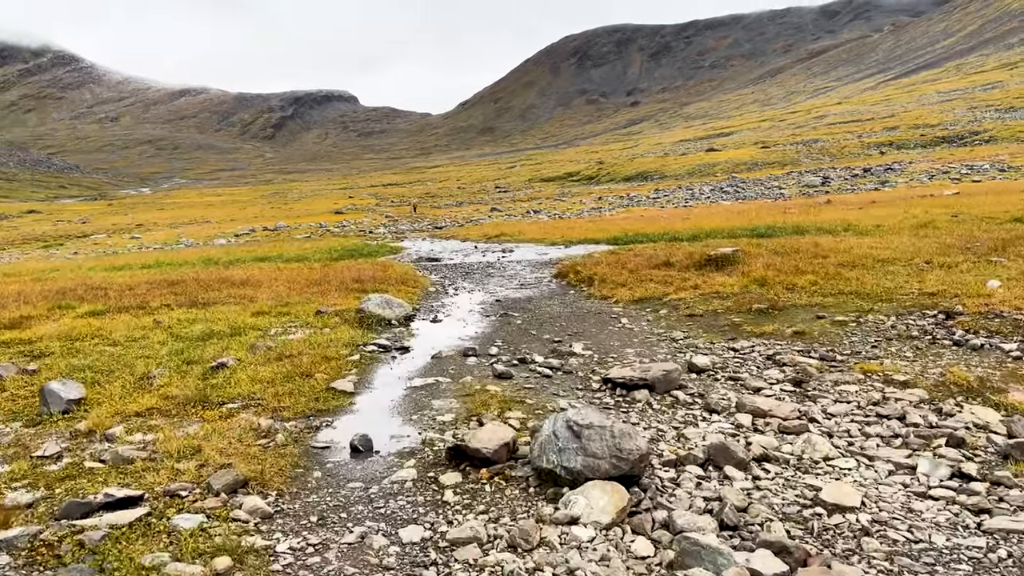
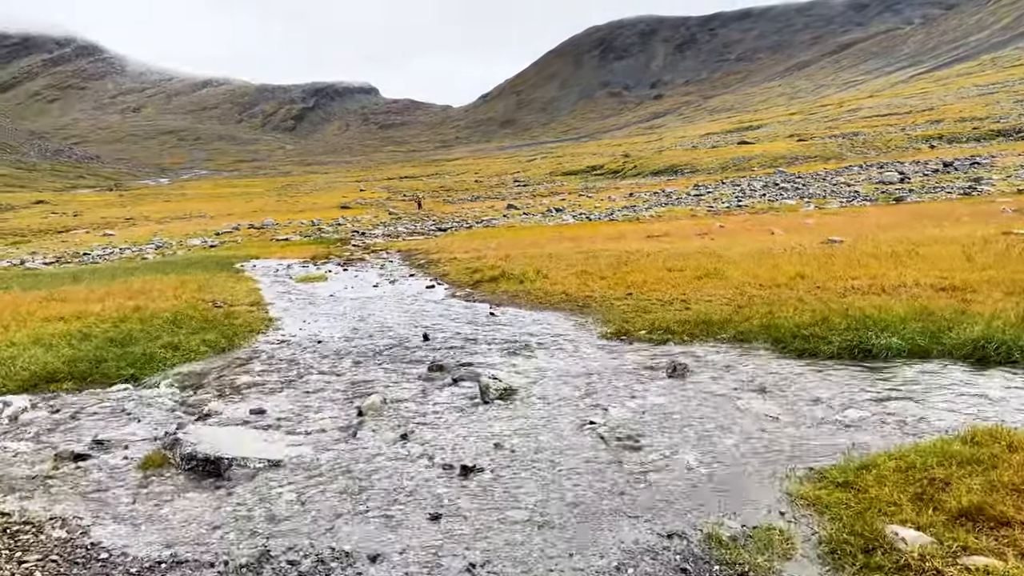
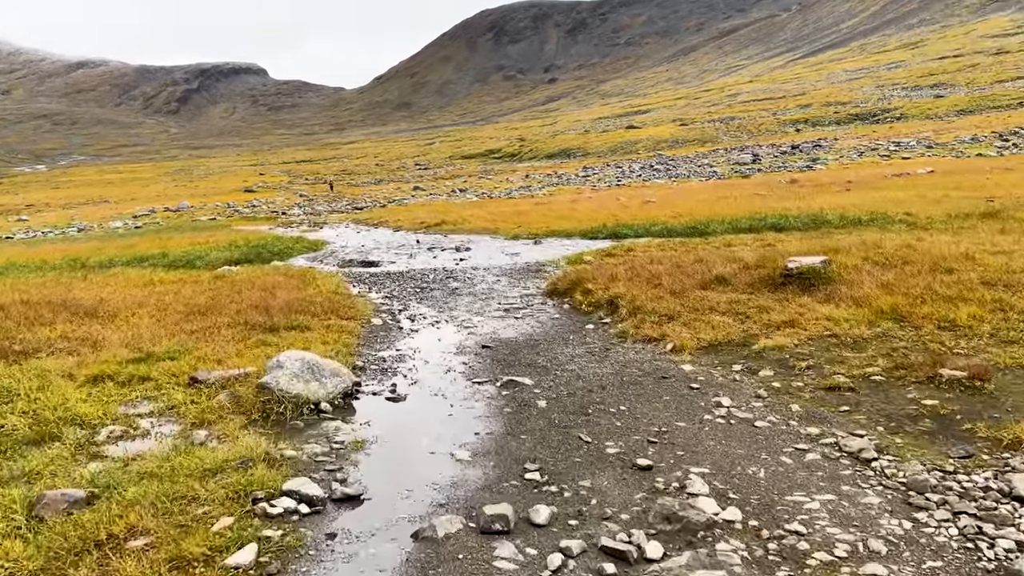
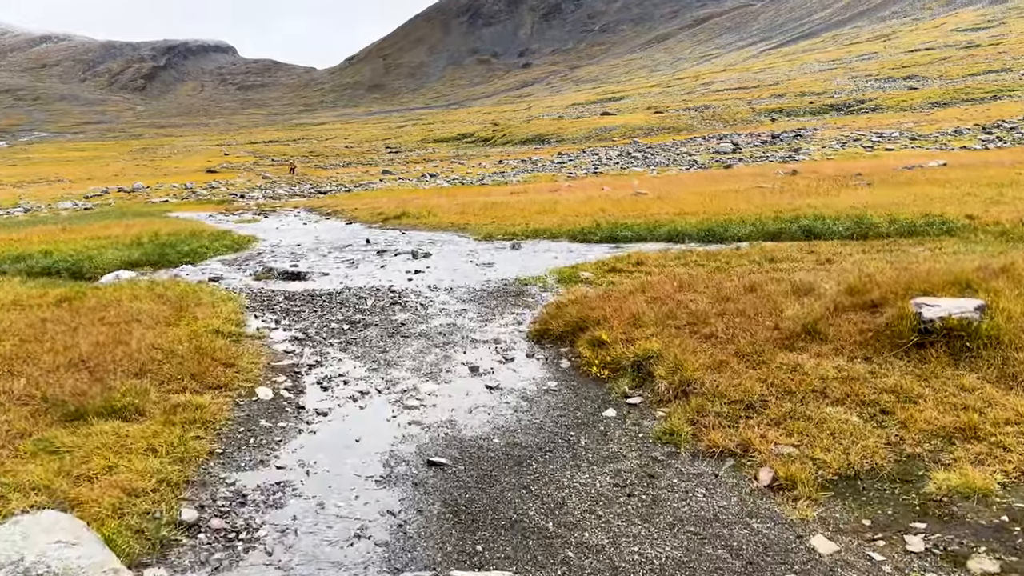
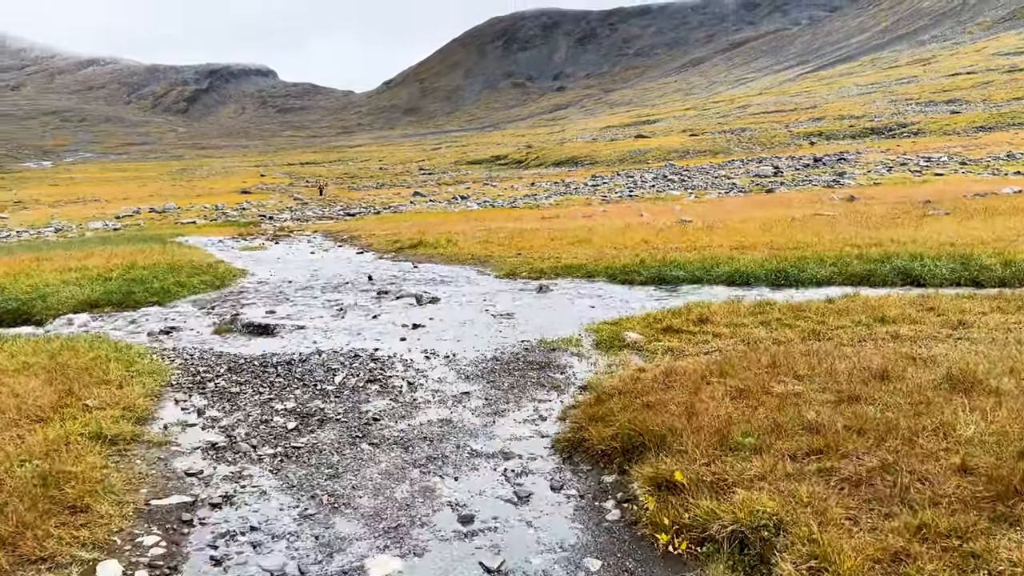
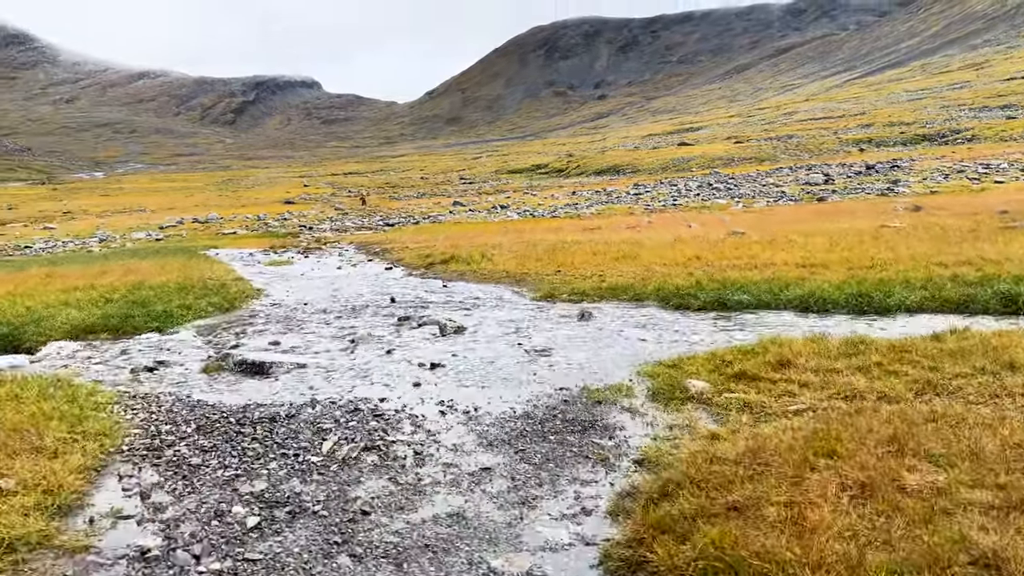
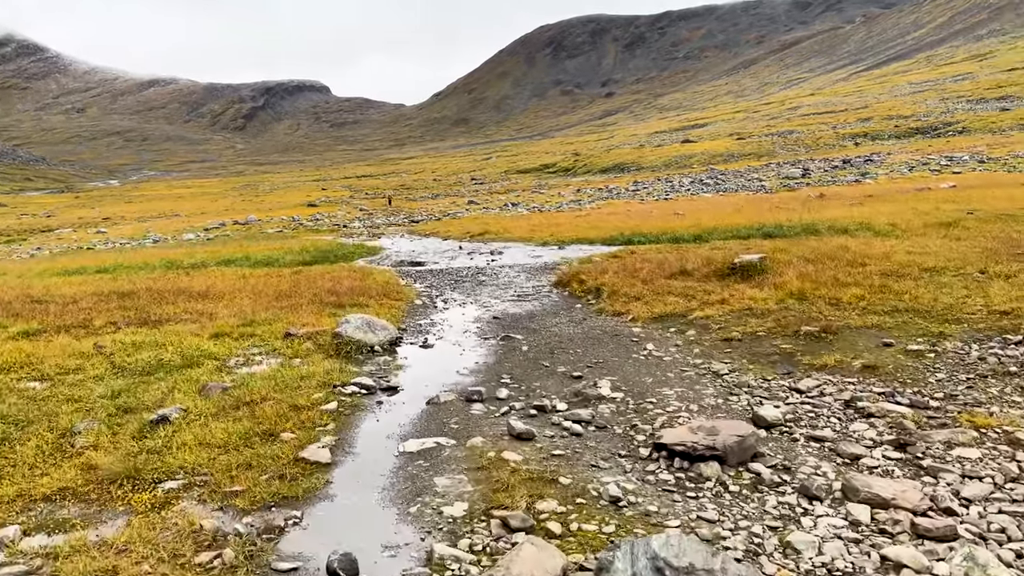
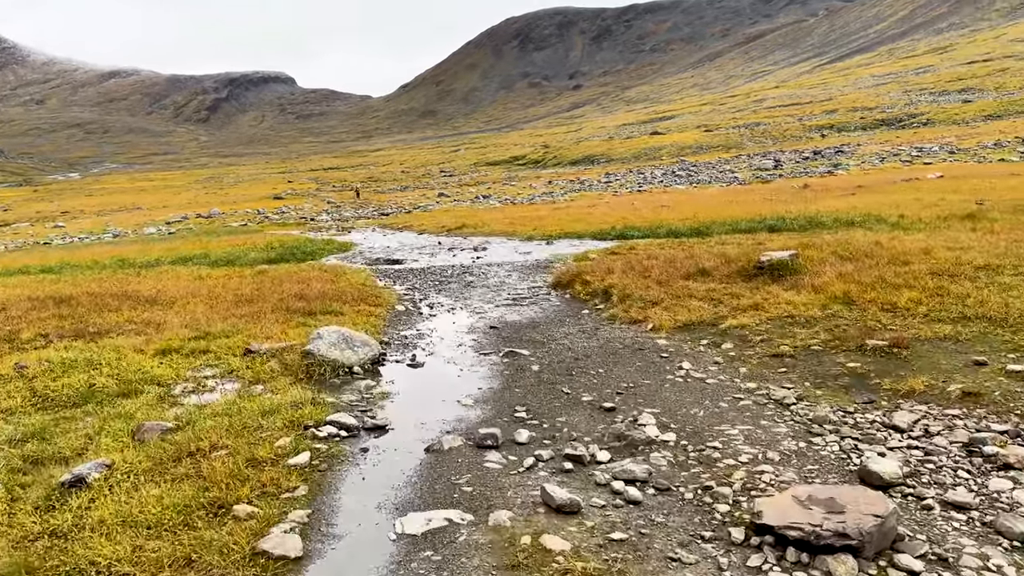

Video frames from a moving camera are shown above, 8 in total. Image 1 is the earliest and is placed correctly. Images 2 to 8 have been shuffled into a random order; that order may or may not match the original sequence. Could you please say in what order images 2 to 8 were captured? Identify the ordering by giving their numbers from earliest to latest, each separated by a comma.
7, 8, 3, 4, 5, 6, 2
